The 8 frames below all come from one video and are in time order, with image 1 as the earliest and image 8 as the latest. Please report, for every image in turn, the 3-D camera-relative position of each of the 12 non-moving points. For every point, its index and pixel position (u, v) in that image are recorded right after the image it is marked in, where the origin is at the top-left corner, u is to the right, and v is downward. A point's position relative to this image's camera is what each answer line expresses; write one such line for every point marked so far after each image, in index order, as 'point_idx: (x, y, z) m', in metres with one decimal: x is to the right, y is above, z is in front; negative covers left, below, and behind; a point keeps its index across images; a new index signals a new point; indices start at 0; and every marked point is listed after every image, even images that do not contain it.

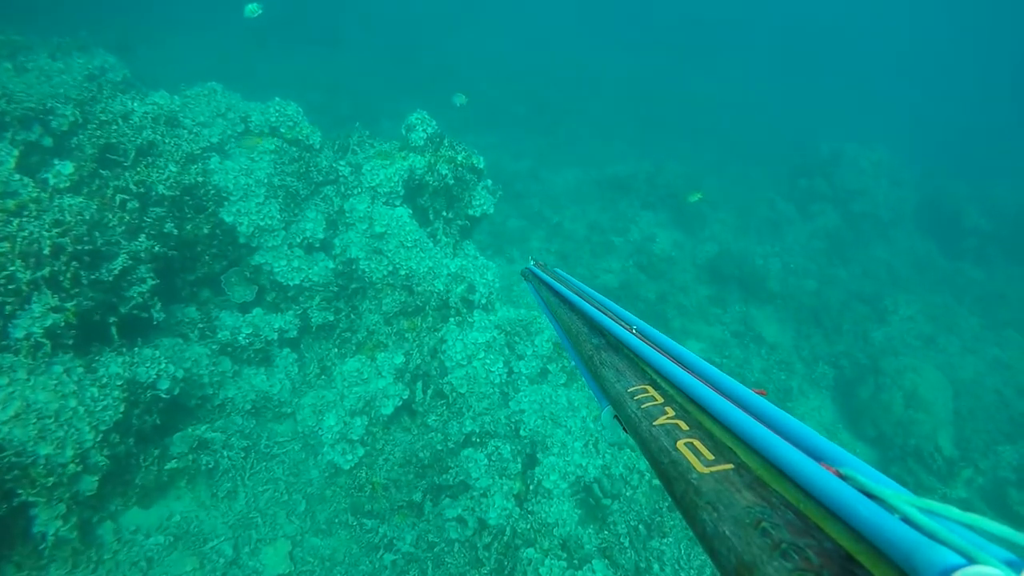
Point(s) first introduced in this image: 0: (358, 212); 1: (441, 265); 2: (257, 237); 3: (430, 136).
0: (-1.8, +0.9, +7.4) m
1: (-0.8, +0.3, +7.5) m
2: (-2.7, +0.5, +6.9) m
3: (-1.0, +1.9, +8.0) m
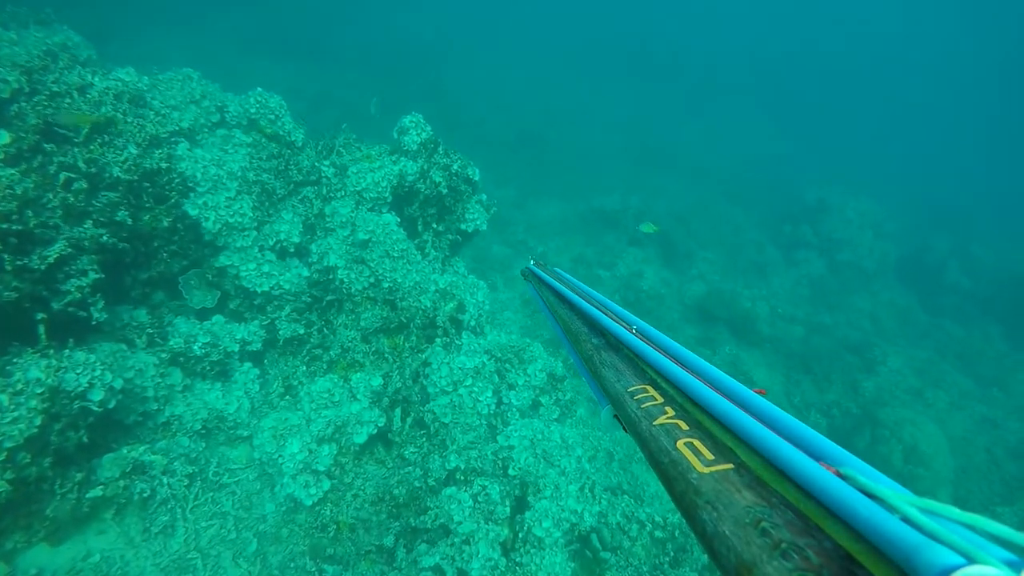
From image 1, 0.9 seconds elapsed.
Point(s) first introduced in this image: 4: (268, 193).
0: (-1.8, +0.7, +6.7) m
1: (-0.9, +0.1, +6.8) m
2: (-2.7, +0.5, +6.1) m
3: (-1.0, +1.7, +7.4) m
4: (-2.6, +1.0, +6.8) m
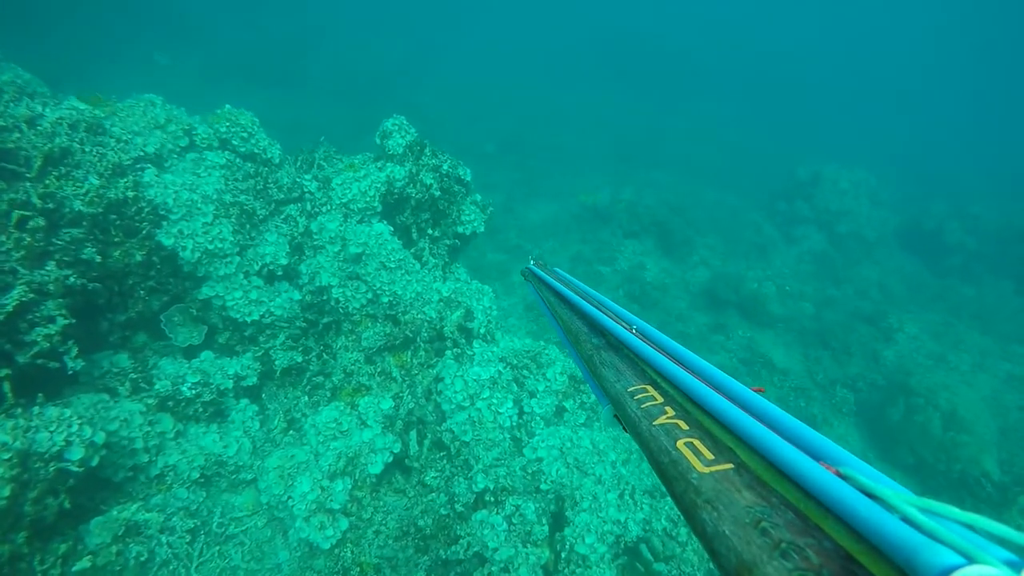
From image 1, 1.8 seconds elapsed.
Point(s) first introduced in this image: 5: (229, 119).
0: (-1.8, +0.5, +6.2) m
1: (-0.8, 0.0, +6.3) m
2: (-2.7, +0.2, +5.6) m
3: (-1.1, +1.6, +6.9) m
4: (-2.6, +0.7, +6.3) m
5: (-3.0, +1.8, +6.7) m
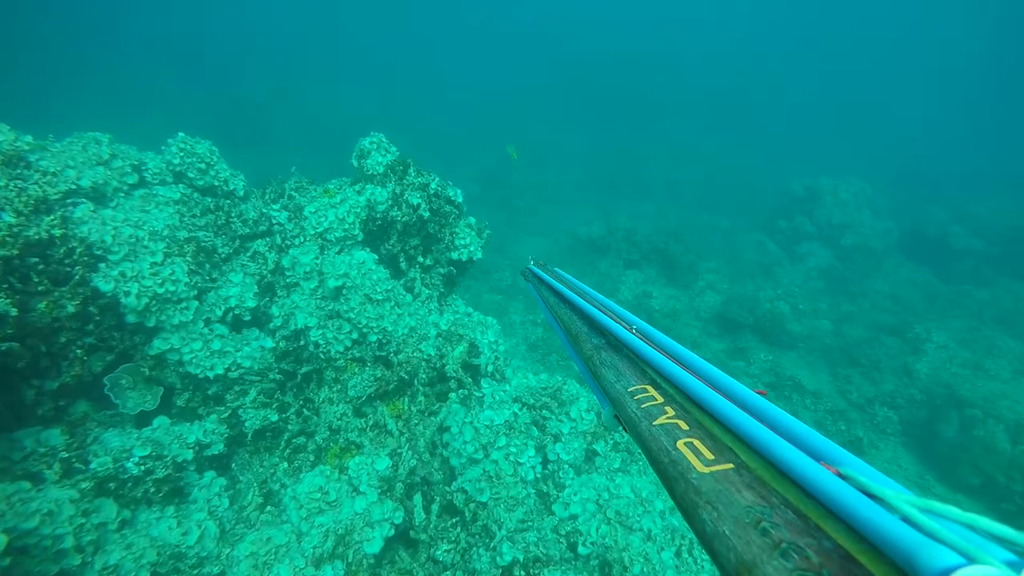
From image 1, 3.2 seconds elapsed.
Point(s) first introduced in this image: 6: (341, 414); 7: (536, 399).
0: (-1.7, +0.2, +5.3) m
1: (-0.7, -0.3, +5.4) m
2: (-2.6, -0.2, +4.7) m
3: (-1.2, +1.2, +6.1) m
4: (-2.6, +0.3, +5.4) m
5: (-3.0, +1.3, +5.9) m
6: (-1.3, -1.0, +4.8) m
7: (+0.2, -0.9, +5.5) m
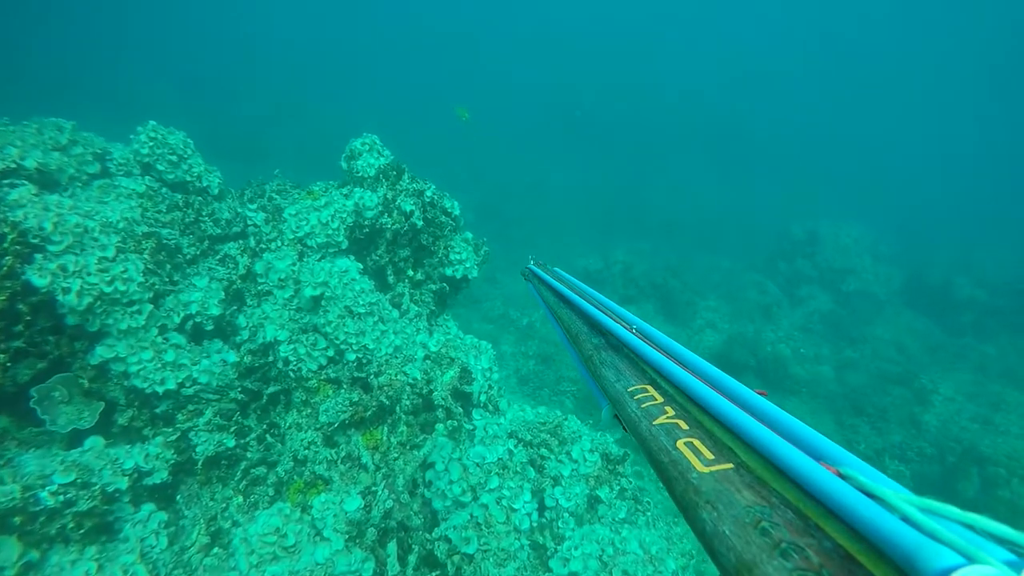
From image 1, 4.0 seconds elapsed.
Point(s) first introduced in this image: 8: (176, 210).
0: (-1.7, +0.1, +4.7) m
1: (-0.7, -0.4, +4.8) m
2: (-2.6, -0.2, +4.0) m
3: (-1.1, +1.0, +5.6) m
4: (-2.5, +0.3, +4.8) m
5: (-3.0, +1.2, +5.3) m
6: (-1.3, -1.0, +4.2) m
7: (+0.2, -1.1, +4.9) m
8: (-2.7, +0.6, +5.1) m
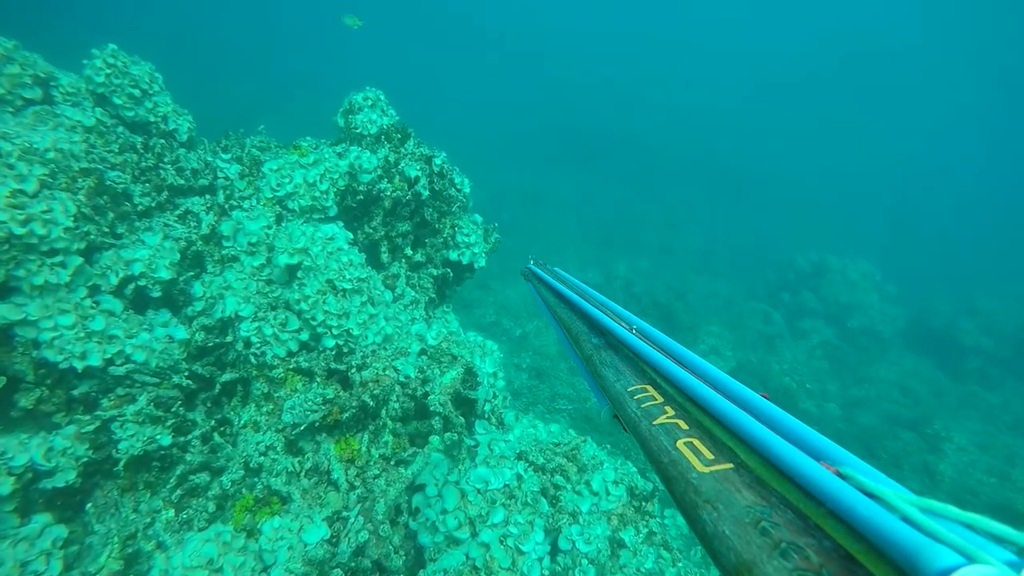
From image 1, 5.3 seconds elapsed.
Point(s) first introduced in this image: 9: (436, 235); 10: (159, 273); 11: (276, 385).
0: (-1.6, +0.3, +3.8) m
1: (-0.6, -0.3, +3.9) m
2: (-2.4, +0.1, +3.1) m
3: (-0.9, +1.2, +4.7) m
4: (-2.4, +0.5, +3.9) m
5: (-2.8, +1.5, +4.4) m
6: (-1.2, -0.8, +3.3) m
7: (+0.2, -1.1, +4.0) m
8: (-2.5, +0.9, +4.2) m
9: (-0.6, +0.4, +4.9) m
10: (-2.0, +0.1, +3.7) m
11: (-1.3, -0.5, +3.5) m
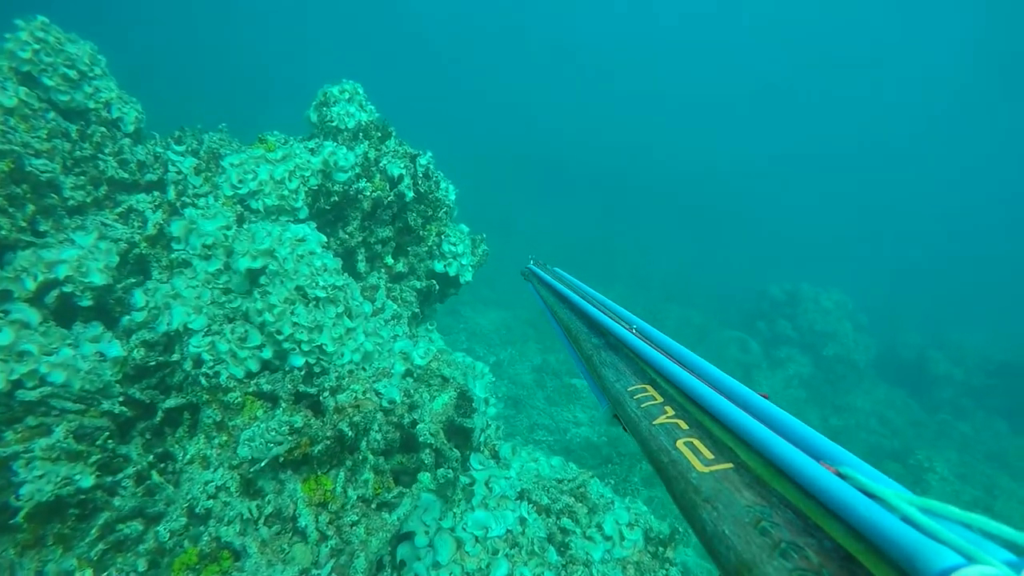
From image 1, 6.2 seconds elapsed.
0: (-1.6, +0.3, +3.3) m
1: (-0.6, -0.3, +3.4) m
2: (-2.4, +0.1, +2.5) m
3: (-1.0, +1.1, +4.3) m
4: (-2.4, +0.5, +3.3) m
5: (-2.8, +1.5, +3.9) m
6: (-1.2, -0.8, +2.7) m
7: (+0.2, -1.1, +3.5) m
8: (-2.5, +0.8, +3.6) m
9: (-0.6, +0.3, +4.3) m
10: (-2.0, 0.0, +3.1) m
11: (-1.3, -0.6, +2.9) m
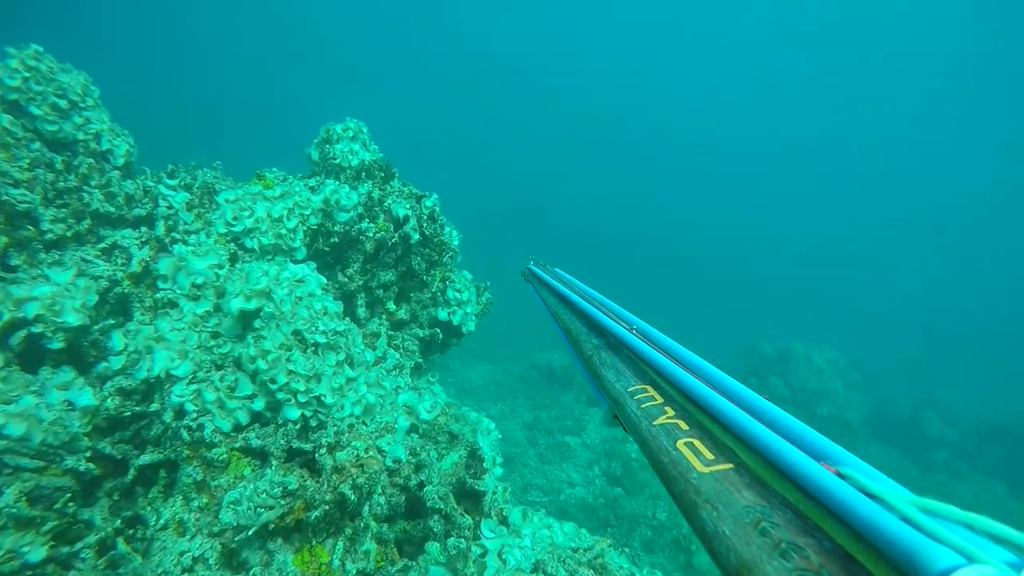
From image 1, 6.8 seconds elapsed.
0: (-1.5, +0.1, +3.0) m
1: (-0.6, -0.6, +3.1) m
2: (-2.3, 0.0, +2.2) m
3: (-0.9, +0.8, +4.1) m
4: (-2.3, +0.3, +3.0) m
5: (-2.7, +1.2, +3.7) m
6: (-1.1, -1.0, +2.3) m
7: (+0.2, -1.4, +3.1) m
8: (-2.4, +0.6, +3.4) m
9: (-0.6, 0.0, +4.1) m
10: (-1.9, -0.1, +2.8) m
11: (-1.2, -0.7, +2.6) m
